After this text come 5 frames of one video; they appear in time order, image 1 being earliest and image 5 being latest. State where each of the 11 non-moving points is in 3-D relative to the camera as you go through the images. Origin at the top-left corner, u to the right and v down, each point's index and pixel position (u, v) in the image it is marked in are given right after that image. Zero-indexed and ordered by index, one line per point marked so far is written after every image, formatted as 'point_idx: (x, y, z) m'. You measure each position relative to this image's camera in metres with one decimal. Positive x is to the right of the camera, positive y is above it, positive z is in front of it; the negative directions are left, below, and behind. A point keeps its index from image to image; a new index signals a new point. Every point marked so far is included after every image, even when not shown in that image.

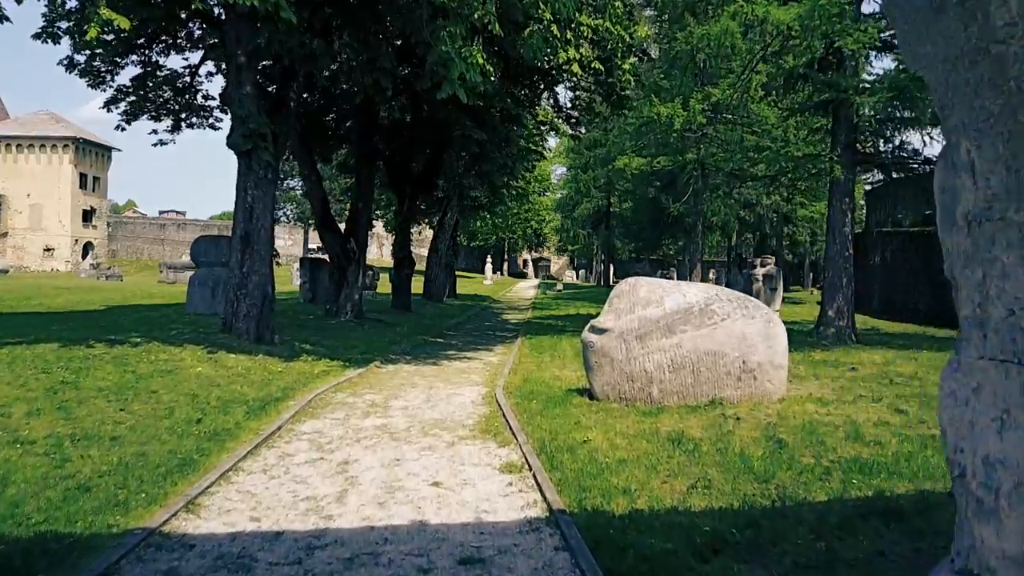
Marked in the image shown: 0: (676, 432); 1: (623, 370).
0: (+1.2, -1.0, +7.3) m
1: (+1.0, -0.7, +9.1) m
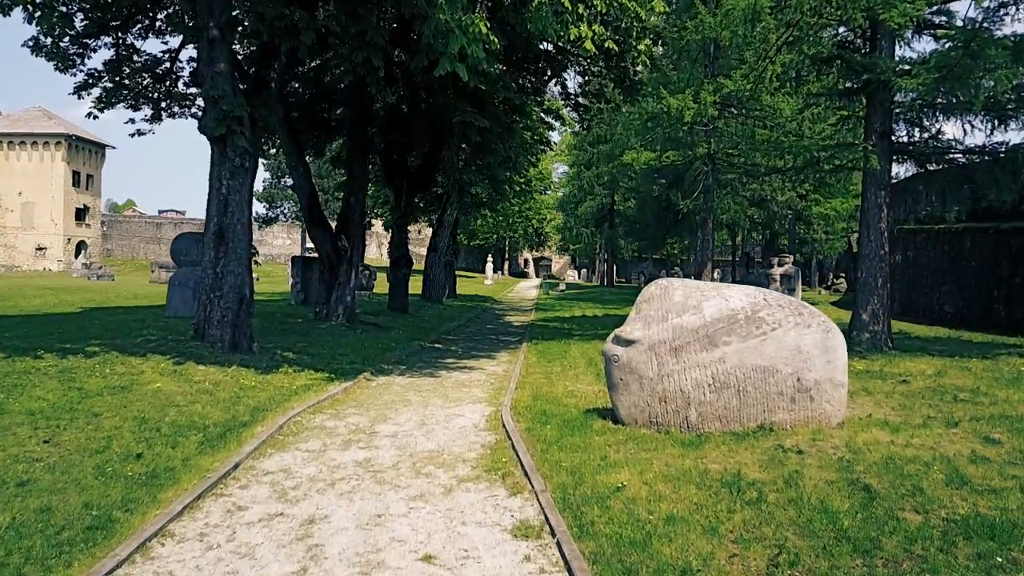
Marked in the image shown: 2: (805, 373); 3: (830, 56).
0: (+1.2, -1.1, +5.9) m
1: (+1.0, -0.8, +7.6) m
2: (+2.1, -0.6, +7.5) m
3: (+5.4, +3.9, +17.5) m
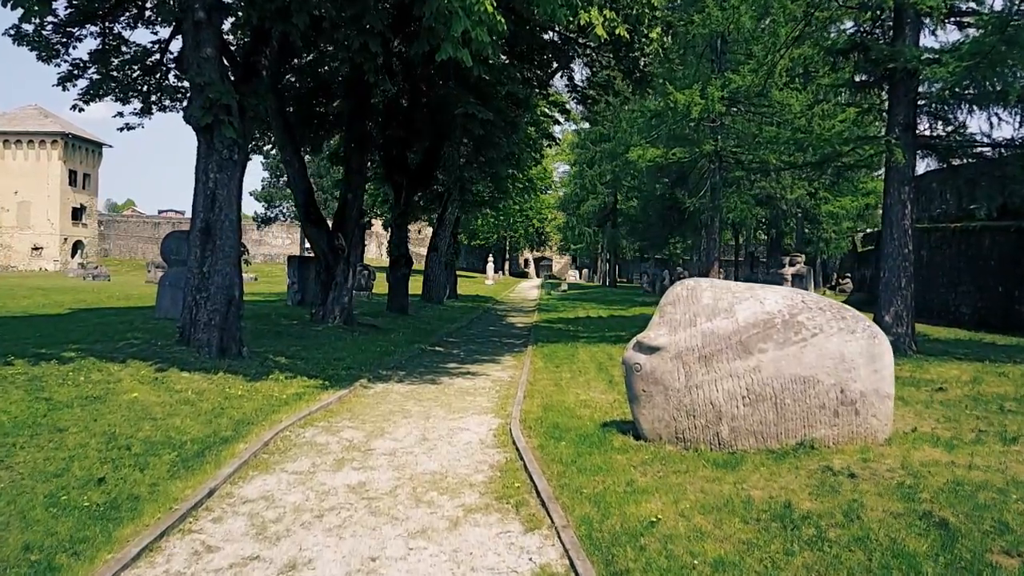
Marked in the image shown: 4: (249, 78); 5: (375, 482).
0: (+1.3, -1.1, +5.1) m
1: (+1.1, -0.8, +6.9) m
2: (+2.2, -0.6, +6.7) m
3: (+5.5, +3.9, +16.7) m
4: (-3.1, +2.4, +12.0) m
5: (-0.8, -1.1, +5.8) m
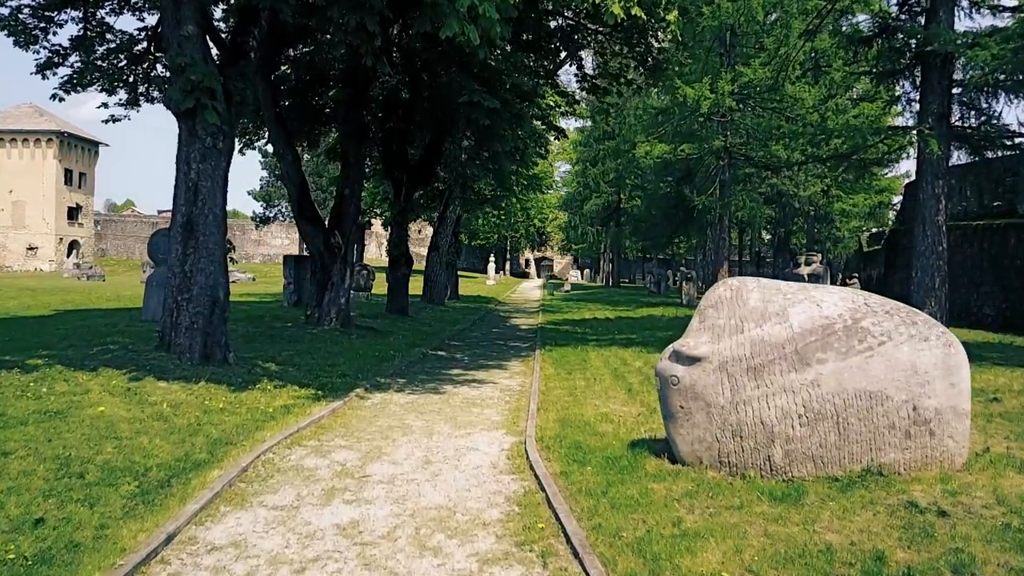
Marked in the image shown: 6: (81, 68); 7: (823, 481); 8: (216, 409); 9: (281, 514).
0: (+1.4, -1.1, +4.2) m
1: (+1.2, -0.8, +5.9) m
2: (+2.3, -0.6, +5.7) m
3: (+5.6, +3.9, +15.8) m
4: (-3.0, +2.4, +11.0) m
5: (-0.7, -1.1, +4.9) m
6: (-7.1, +3.7, +17.1) m
7: (+1.7, -1.1, +5.7) m
8: (-2.3, -1.0, +8.1) m
9: (-1.1, -1.1, +5.0) m
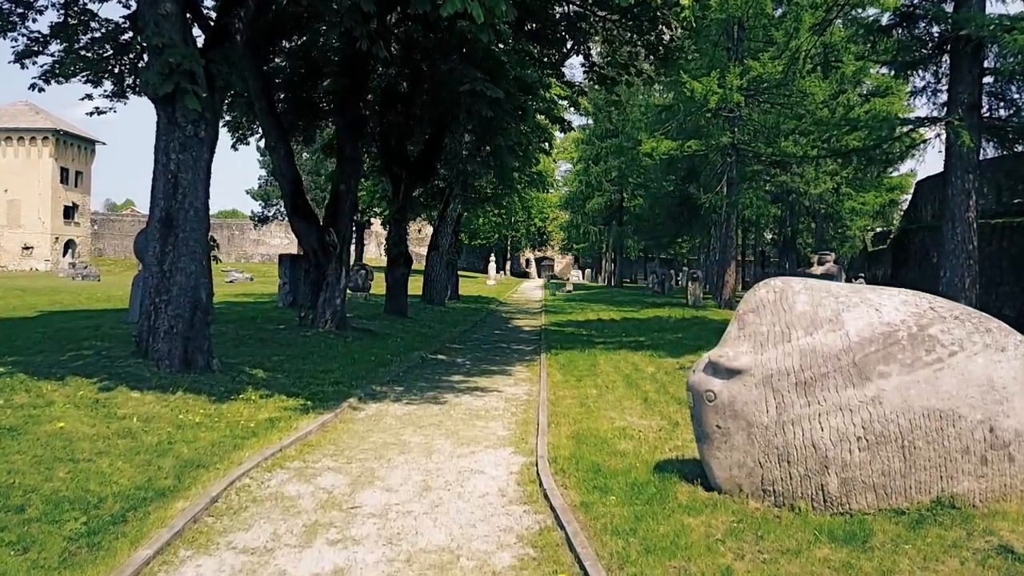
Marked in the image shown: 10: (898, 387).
0: (+1.5, -1.1, +3.4) m
1: (+1.3, -0.8, +5.1) m
2: (+2.4, -0.6, +4.9) m
3: (+5.6, +3.9, +15.0) m
4: (-2.9, +2.4, +10.2) m
5: (-0.6, -1.1, +4.1) m
6: (-7.1, +3.7, +16.3) m
7: (+1.8, -1.1, +4.9) m
8: (-2.3, -1.0, +7.3) m
9: (-1.0, -1.1, +4.2) m
10: (+1.9, -0.5, +4.9) m
